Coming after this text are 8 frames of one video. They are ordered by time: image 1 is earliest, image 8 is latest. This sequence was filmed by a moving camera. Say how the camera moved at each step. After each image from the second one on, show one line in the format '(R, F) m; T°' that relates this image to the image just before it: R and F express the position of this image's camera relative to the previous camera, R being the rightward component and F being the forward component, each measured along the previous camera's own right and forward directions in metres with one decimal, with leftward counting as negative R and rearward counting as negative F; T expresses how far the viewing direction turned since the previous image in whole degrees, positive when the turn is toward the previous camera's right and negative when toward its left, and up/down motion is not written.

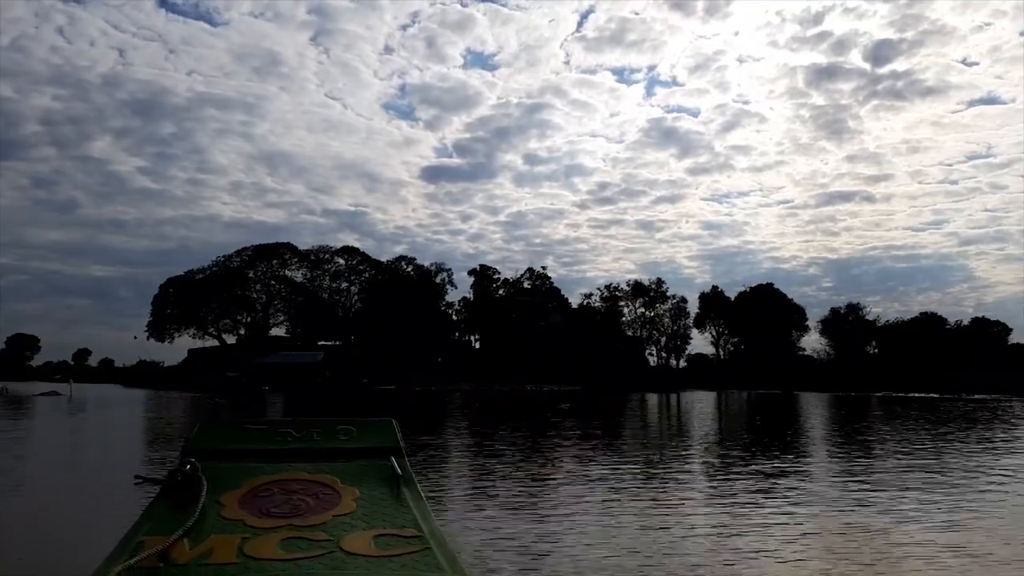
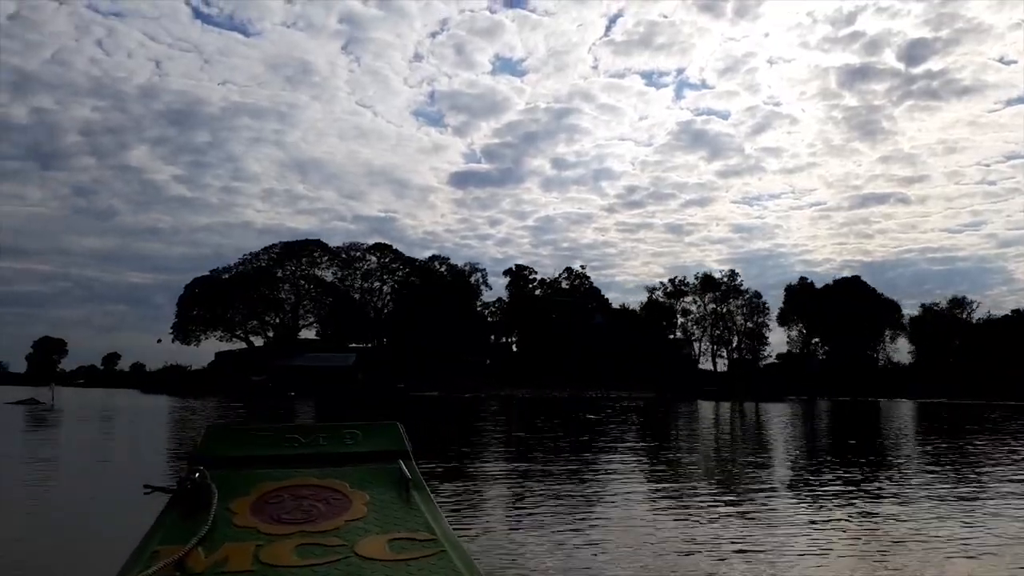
(+0.2, +0.9) m; -2°
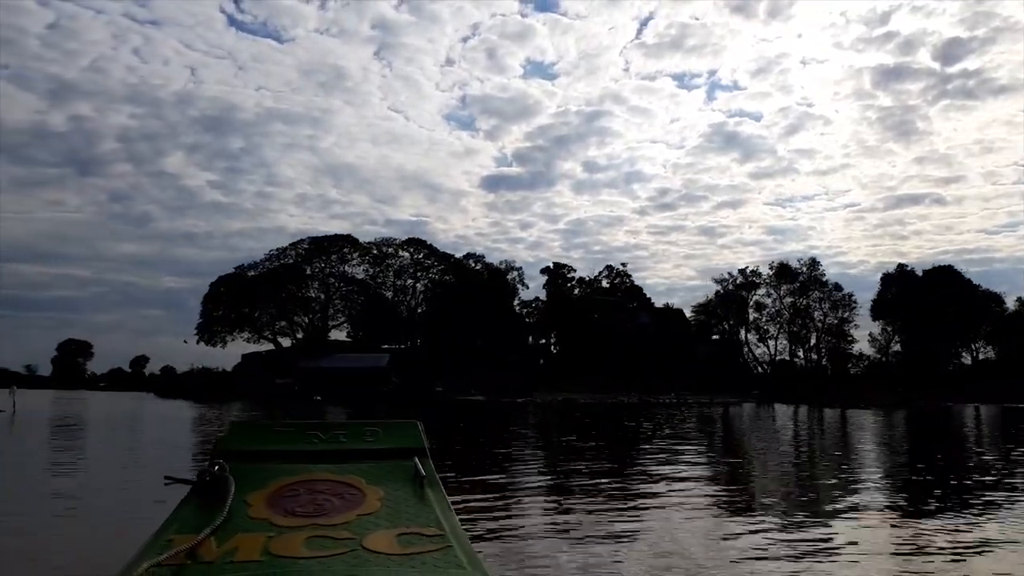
(+0.3, -0.3) m; -2°
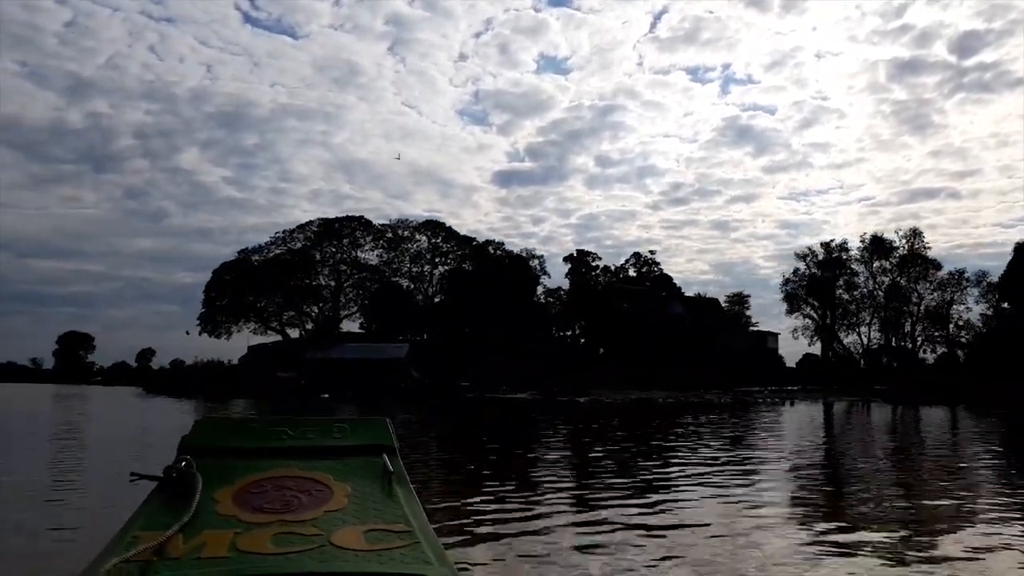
(+0.4, +0.1) m; -1°
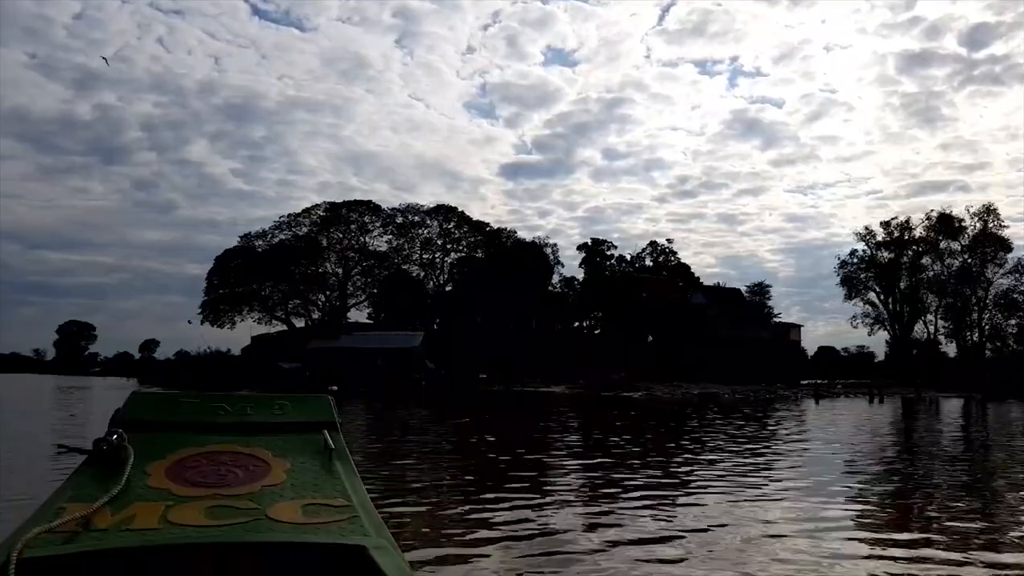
(+0.2, +0.3) m; 0°
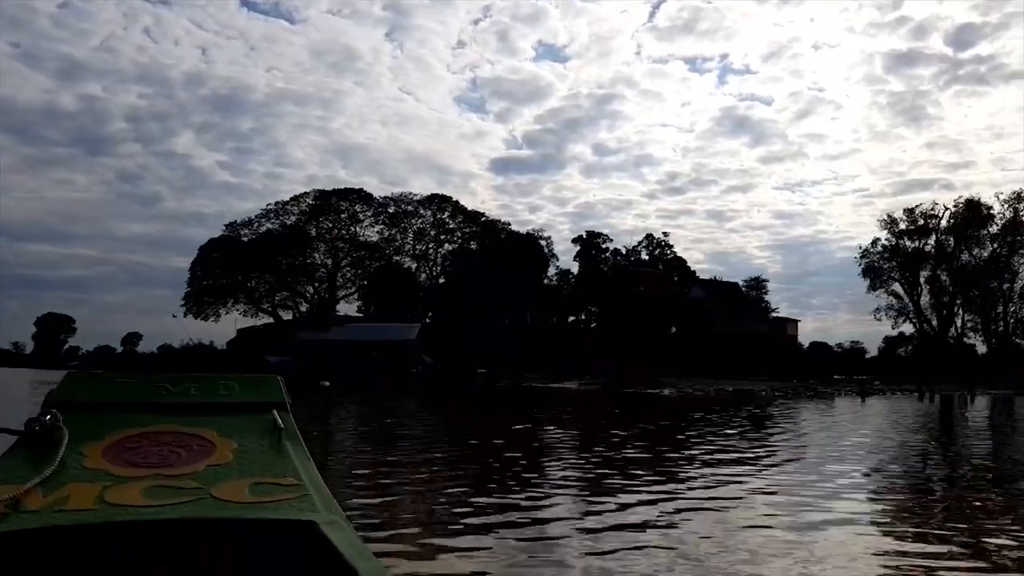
(0.0, -0.9) m; +1°
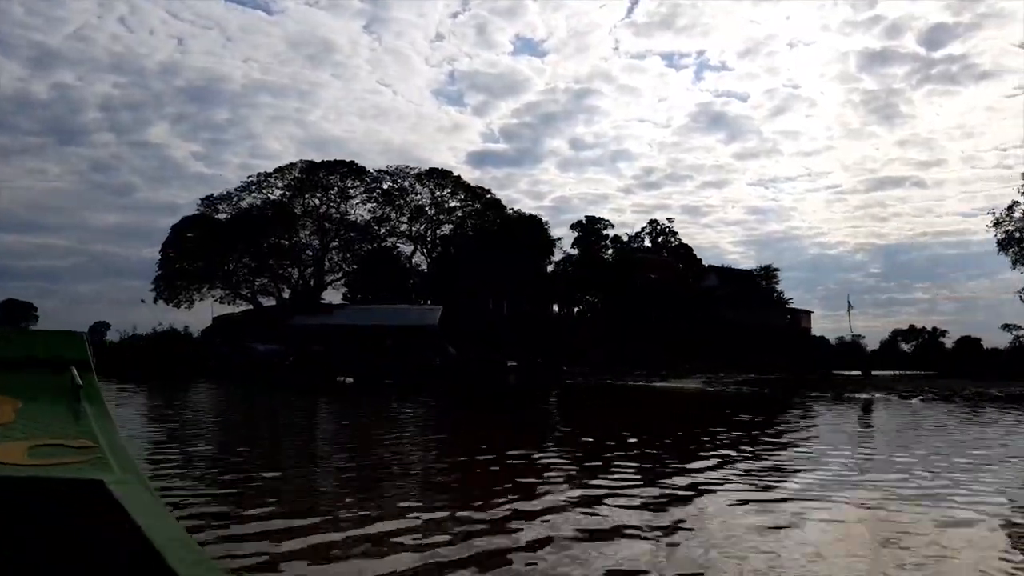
(-0.1, -0.5) m; +1°
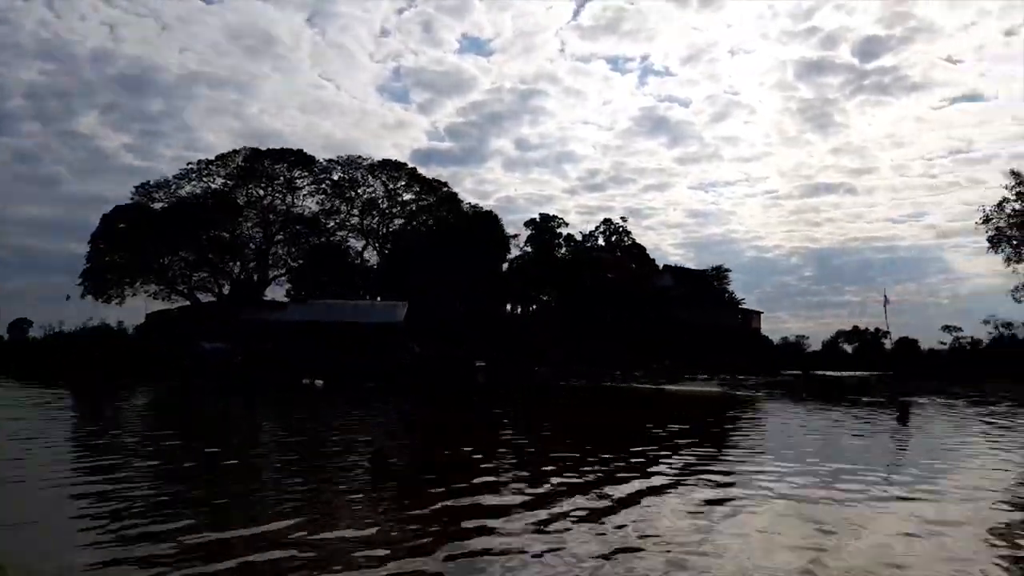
(-1.4, -1.7) m; +4°
